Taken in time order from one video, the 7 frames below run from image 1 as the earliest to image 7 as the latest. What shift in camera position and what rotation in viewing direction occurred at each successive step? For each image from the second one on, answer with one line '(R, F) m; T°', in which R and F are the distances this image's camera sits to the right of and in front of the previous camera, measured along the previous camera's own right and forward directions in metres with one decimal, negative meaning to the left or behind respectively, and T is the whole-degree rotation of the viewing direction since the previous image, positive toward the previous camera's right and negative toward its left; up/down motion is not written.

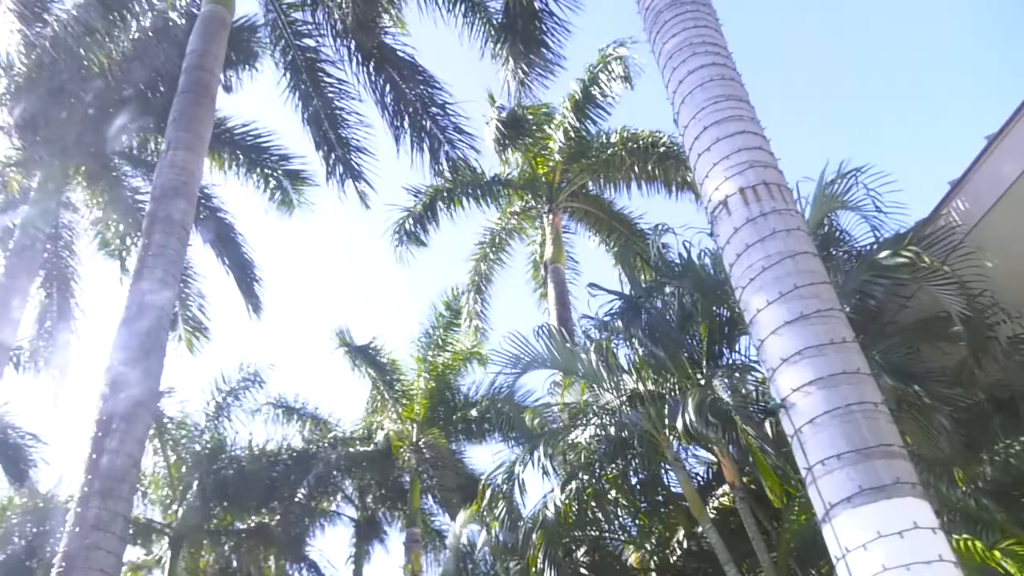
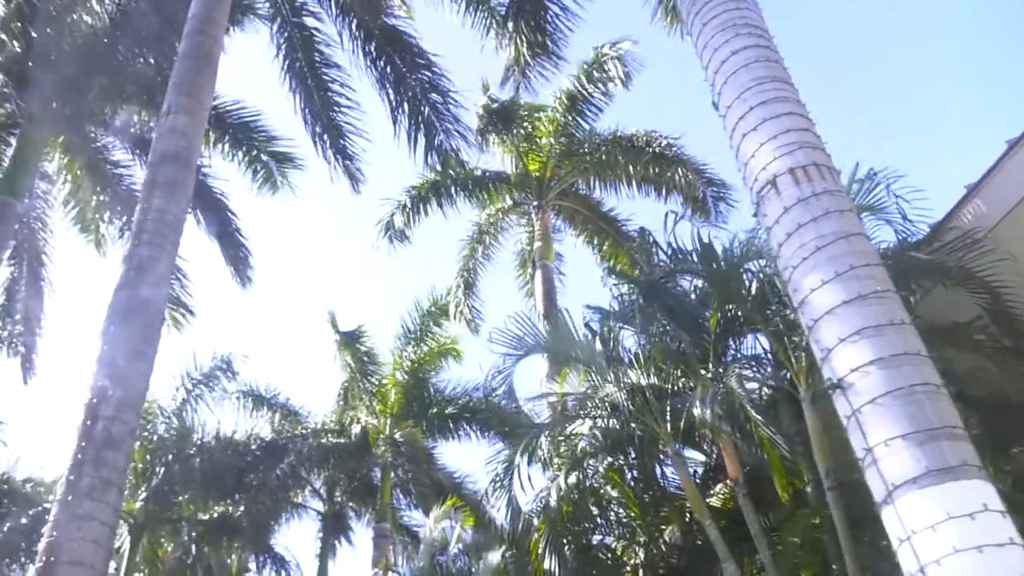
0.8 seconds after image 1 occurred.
(-0.4, +0.2) m; +2°
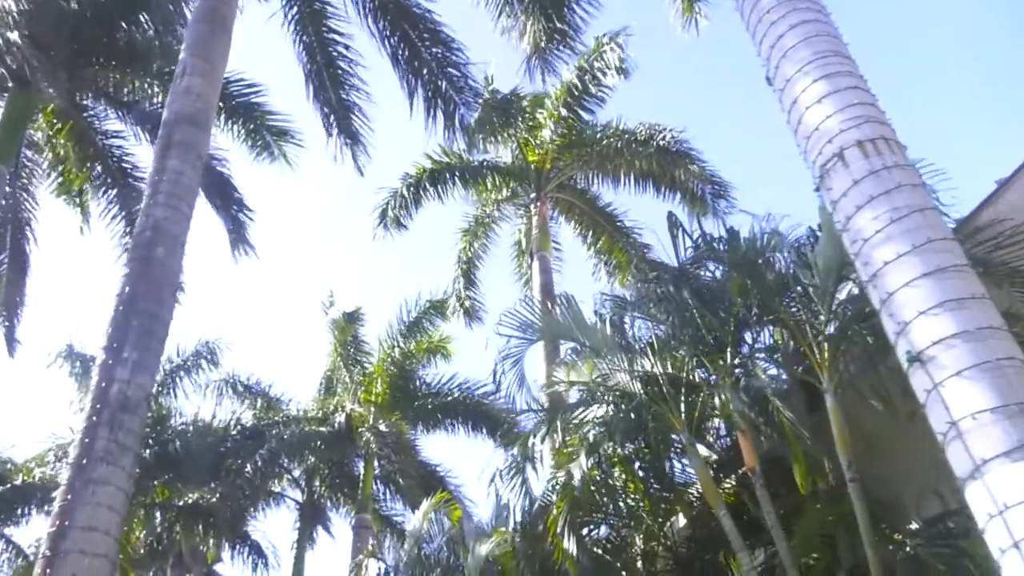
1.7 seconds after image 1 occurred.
(-0.4, +0.2) m; +2°
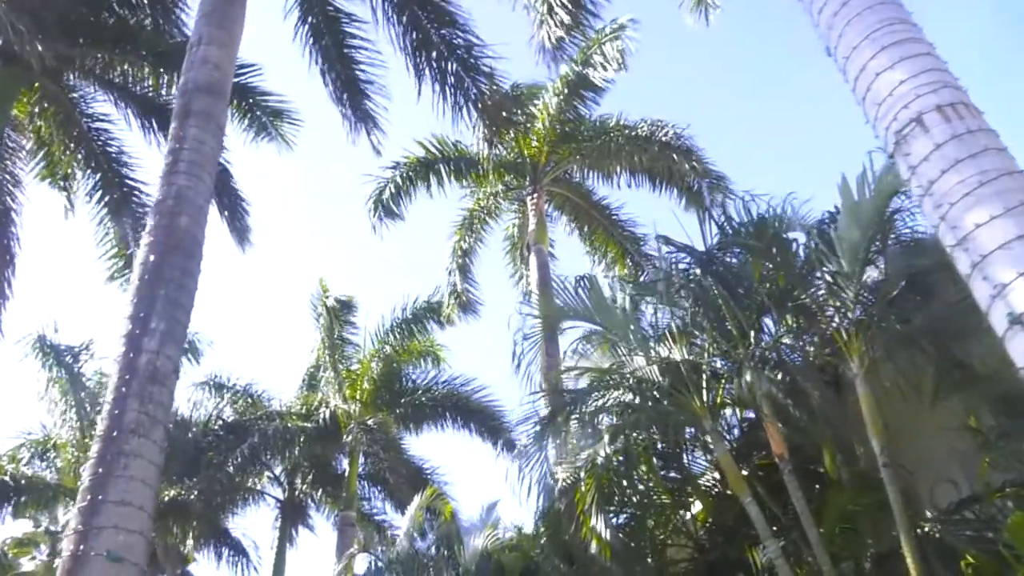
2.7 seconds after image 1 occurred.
(-0.5, +0.2) m; +2°
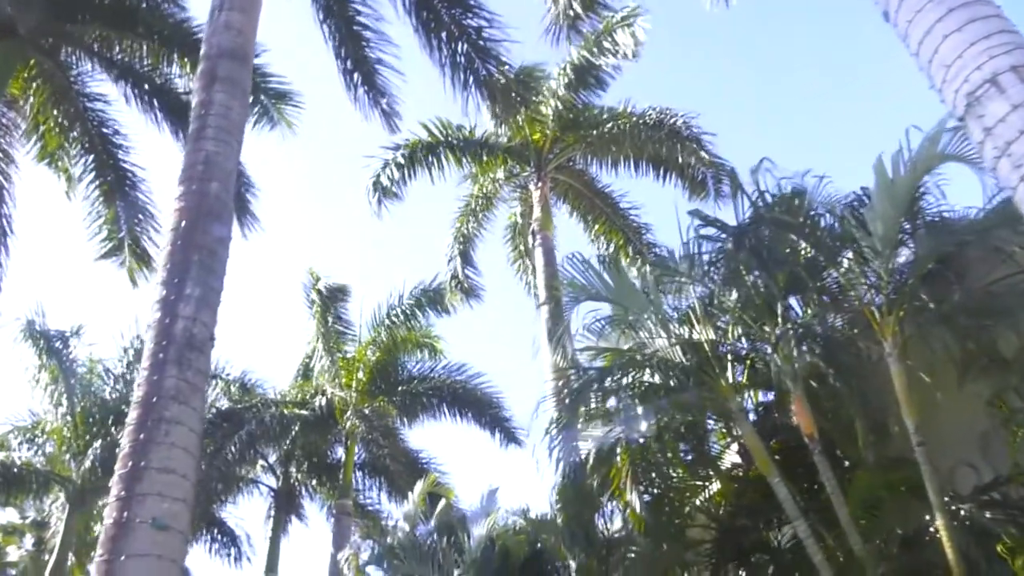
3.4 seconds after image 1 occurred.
(-0.4, +0.1) m; +2°
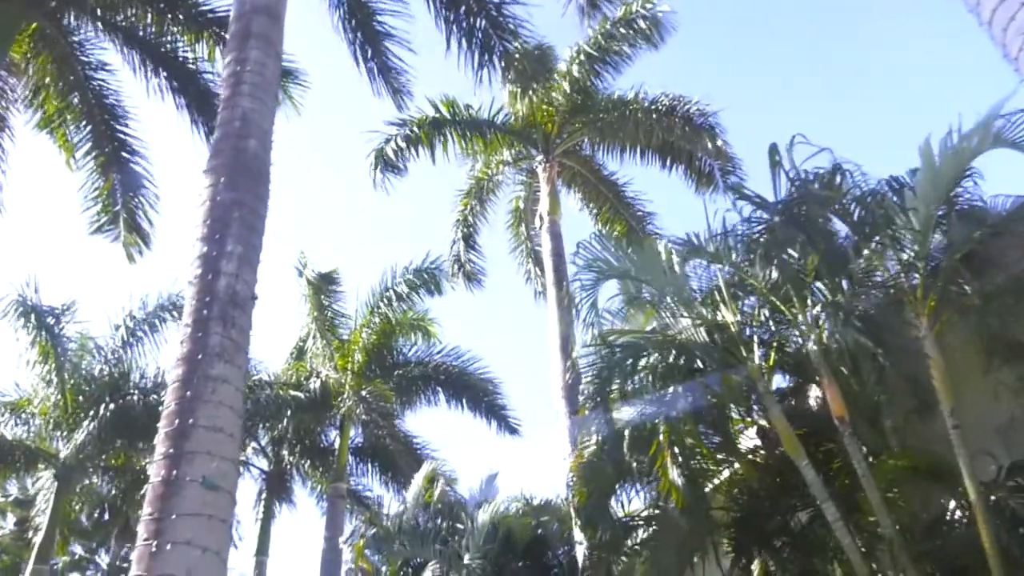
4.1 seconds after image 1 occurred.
(-0.4, +0.1) m; +2°
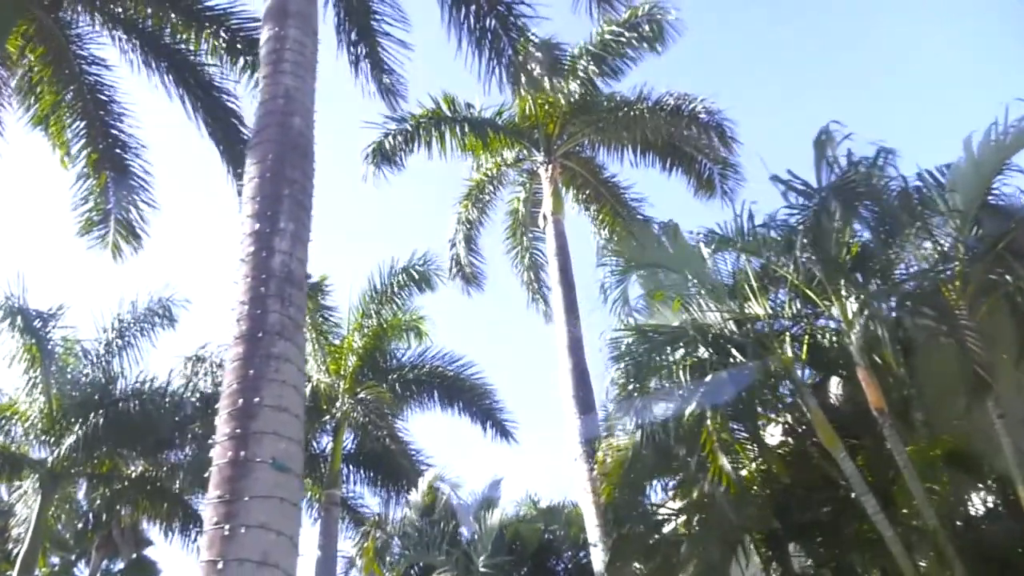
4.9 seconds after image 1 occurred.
(-0.5, +0.2) m; +2°
